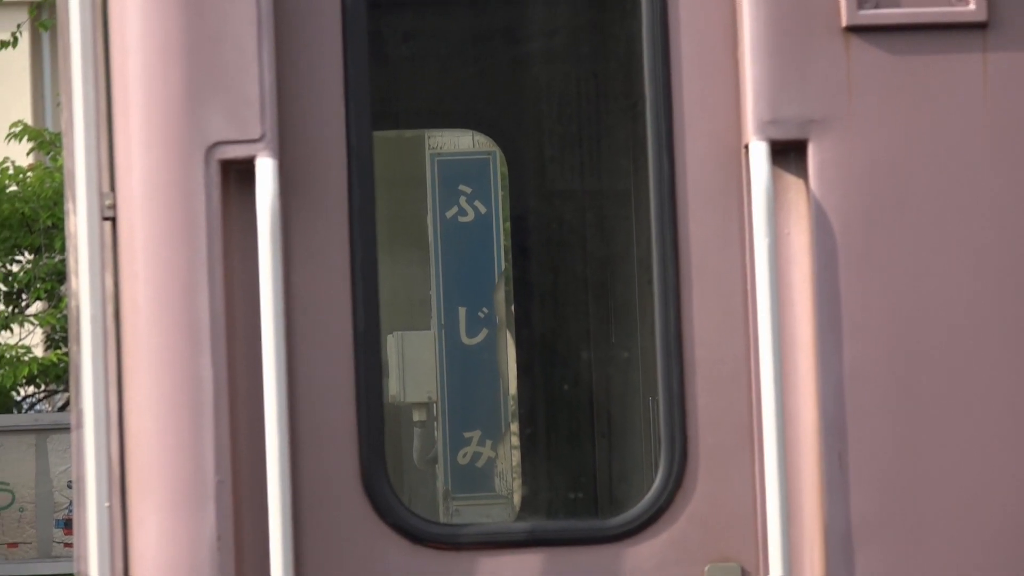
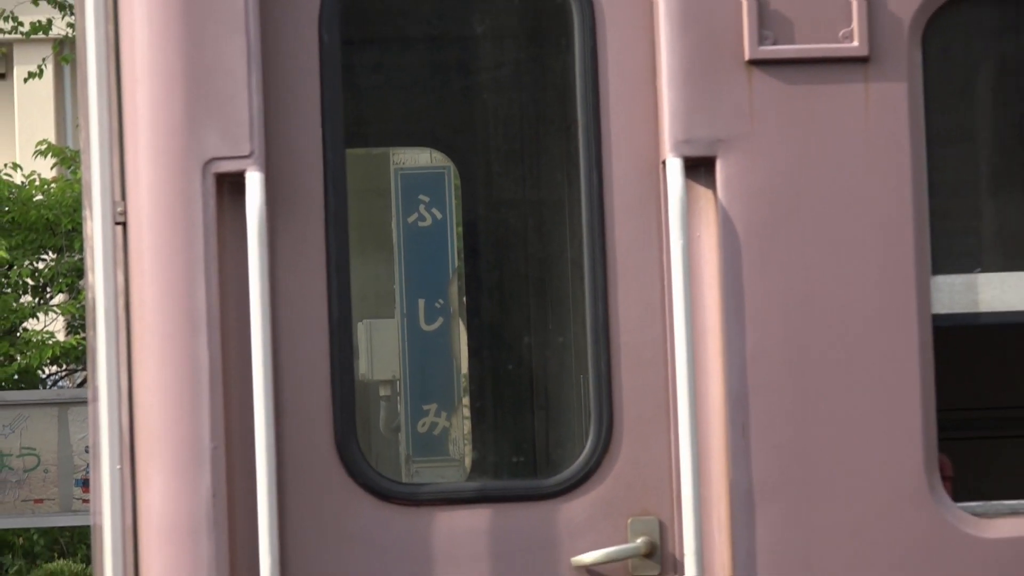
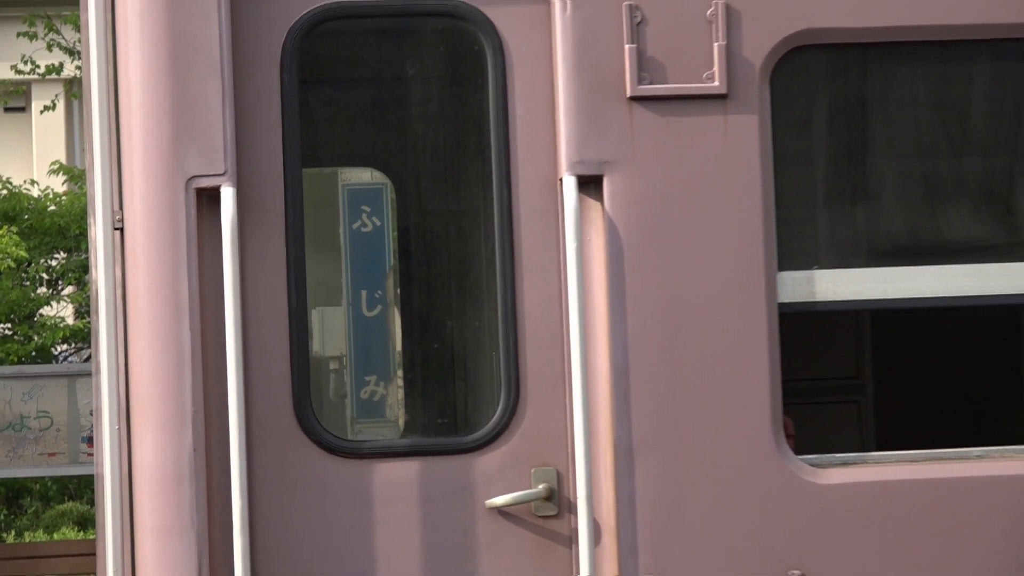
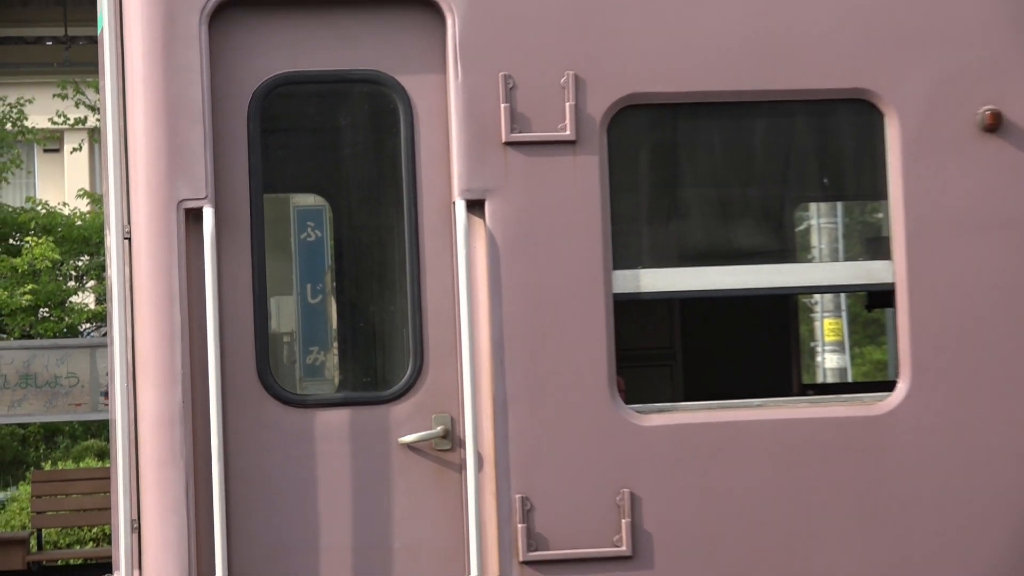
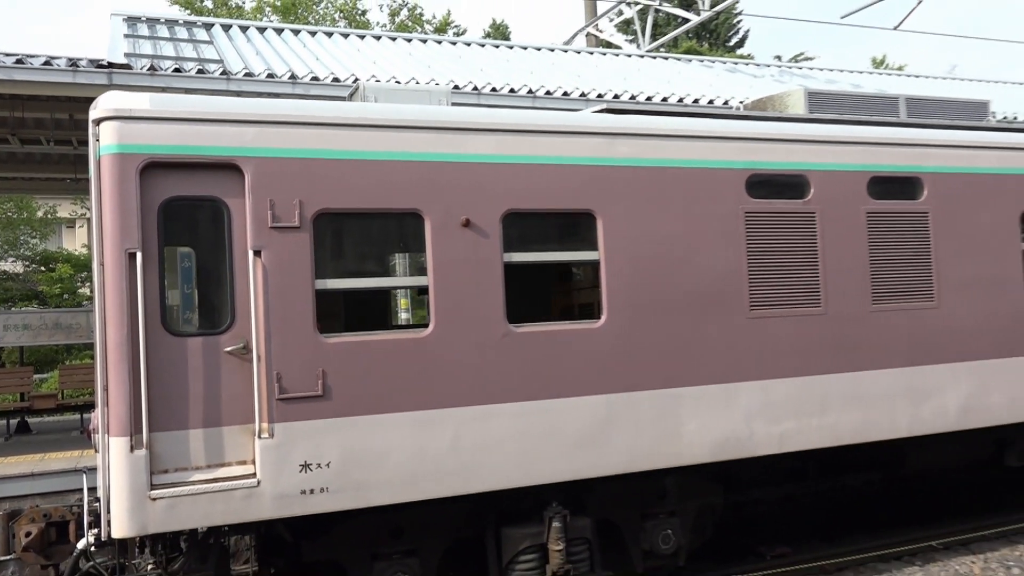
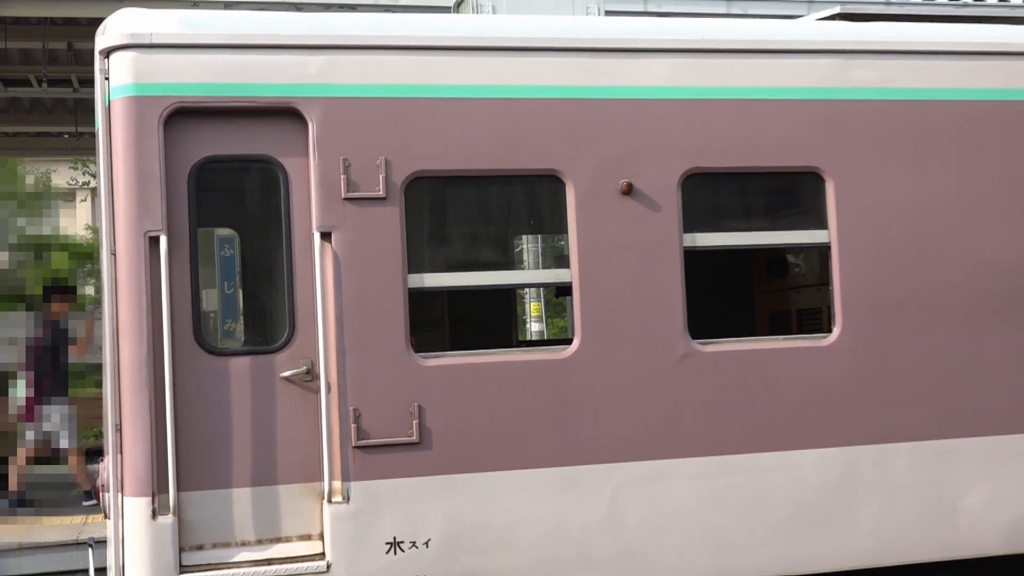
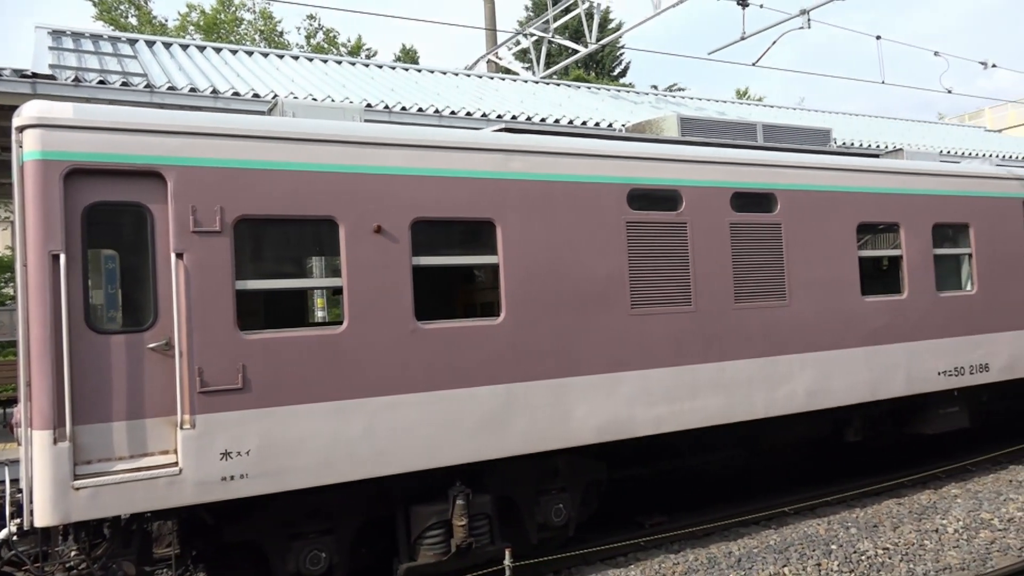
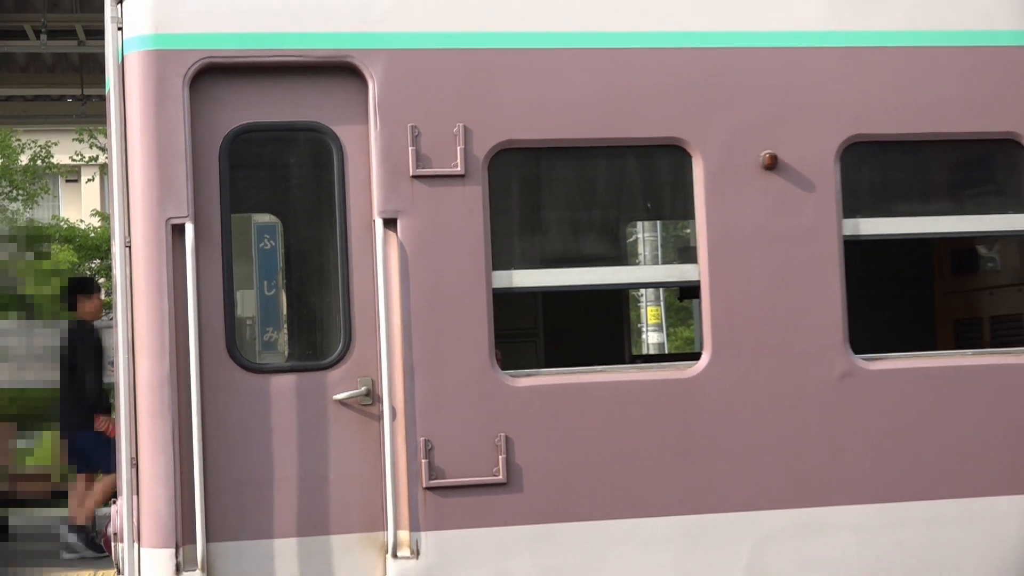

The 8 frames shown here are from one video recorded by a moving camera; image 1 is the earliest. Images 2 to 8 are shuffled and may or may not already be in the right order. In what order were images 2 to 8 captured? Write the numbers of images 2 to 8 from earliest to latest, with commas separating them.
2, 3, 4, 8, 6, 5, 7
